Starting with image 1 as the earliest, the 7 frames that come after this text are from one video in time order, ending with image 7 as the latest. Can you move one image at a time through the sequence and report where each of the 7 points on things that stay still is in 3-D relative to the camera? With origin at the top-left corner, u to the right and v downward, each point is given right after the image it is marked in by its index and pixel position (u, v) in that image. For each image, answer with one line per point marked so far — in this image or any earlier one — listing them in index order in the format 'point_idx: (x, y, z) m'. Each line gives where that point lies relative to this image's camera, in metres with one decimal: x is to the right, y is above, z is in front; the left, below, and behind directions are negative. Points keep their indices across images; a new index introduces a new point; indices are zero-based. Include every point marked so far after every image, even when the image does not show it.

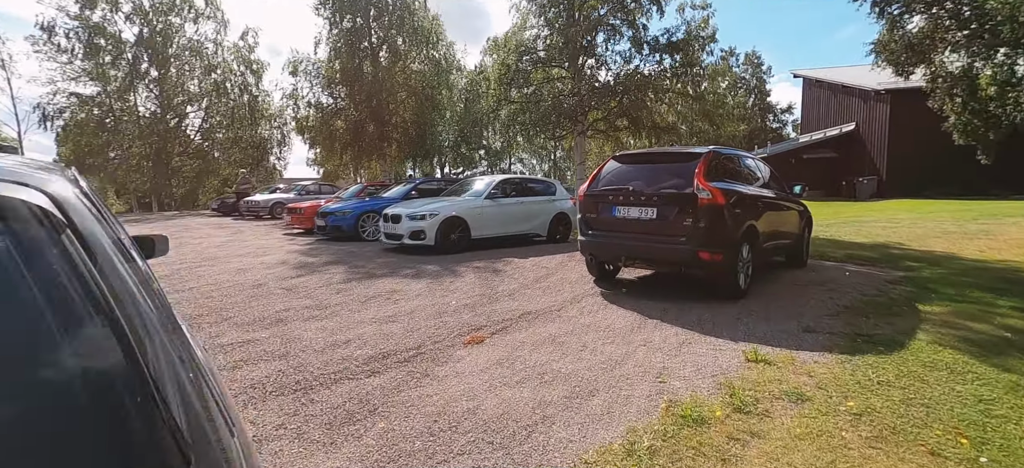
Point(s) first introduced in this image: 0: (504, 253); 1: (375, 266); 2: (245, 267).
0: (-0.2, -0.4, +9.0) m
1: (-2.3, -0.5, +7.6) m
2: (-4.2, -0.5, +7.2) m
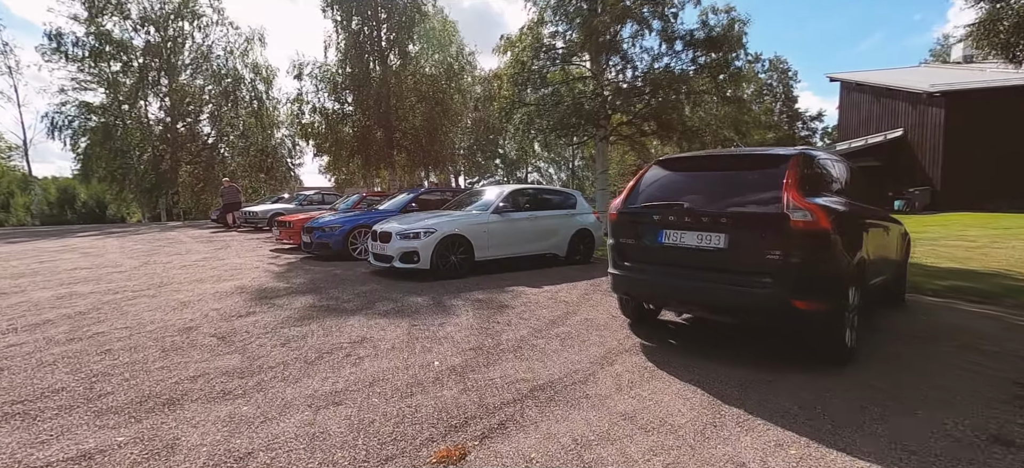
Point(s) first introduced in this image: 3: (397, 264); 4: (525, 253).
0: (0.0, -0.8, +7.5) m
1: (-2.1, -0.9, +6.1) m
2: (-4.1, -0.8, +5.8) m
3: (-1.8, -0.5, +7.3) m
4: (+0.2, -0.4, +8.3) m
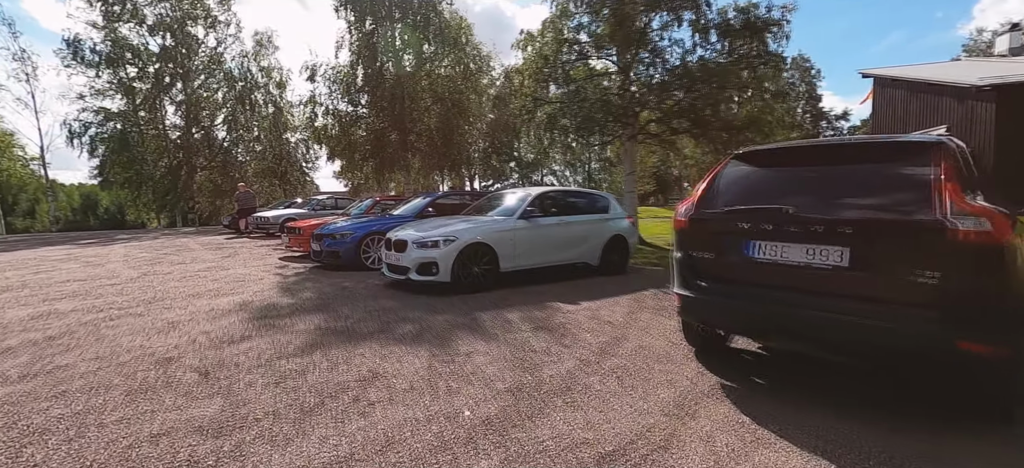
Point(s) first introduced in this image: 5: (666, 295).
0: (+0.5, -0.9, +6.7) m
1: (-1.7, -1.0, +5.4) m
2: (-3.7, -1.0, +5.1) m
3: (-1.4, -0.6, +6.5) m
4: (+0.7, -0.5, +7.4) m
5: (+2.1, -0.8, +6.1) m
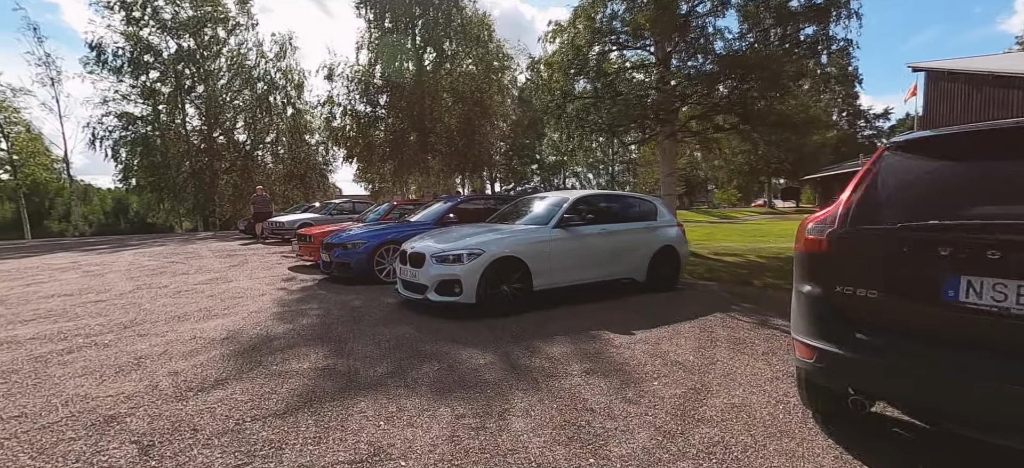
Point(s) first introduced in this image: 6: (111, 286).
0: (+0.9, -1.0, +5.6) m
1: (-1.3, -1.1, +4.4) m
2: (-3.3, -1.1, +4.2) m
3: (-1.0, -0.8, +5.5) m
4: (+1.2, -0.6, +6.4) m
5: (+2.5, -1.0, +5.0) m
6: (-7.1, -0.9, +8.1) m
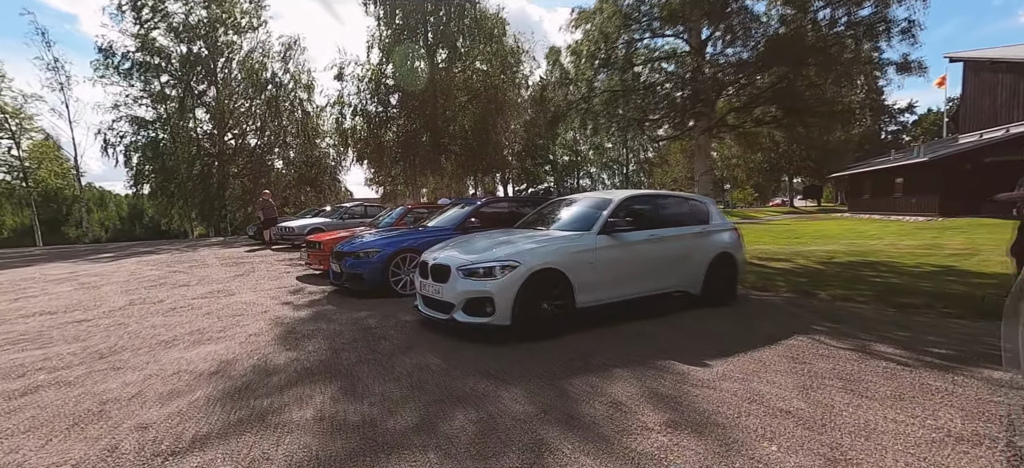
0: (+1.3, -1.1, +4.7) m
1: (-0.9, -1.2, +3.5) m
2: (-2.9, -1.2, +3.5) m
3: (-0.5, -0.9, +4.7) m
4: (+1.6, -0.7, +5.5) m
5: (+2.9, -1.0, +4.1) m
6: (-6.6, -1.1, +7.4) m
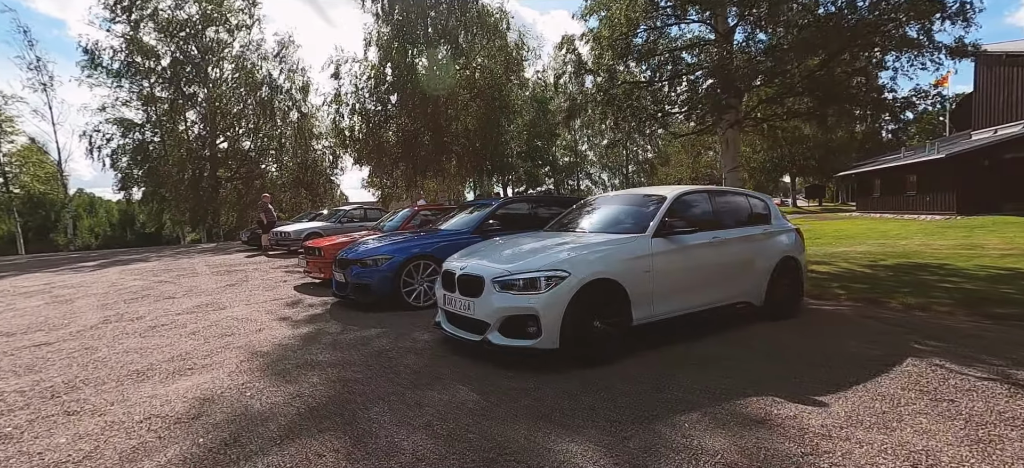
0: (+1.7, -1.1, +3.9) m
1: (-0.5, -1.2, +2.7) m
2: (-2.5, -1.3, +2.6) m
3: (-0.1, -0.9, +3.8) m
4: (+2.0, -0.7, +4.7) m
5: (+3.3, -1.0, +3.3) m
6: (-6.2, -1.2, +6.5) m
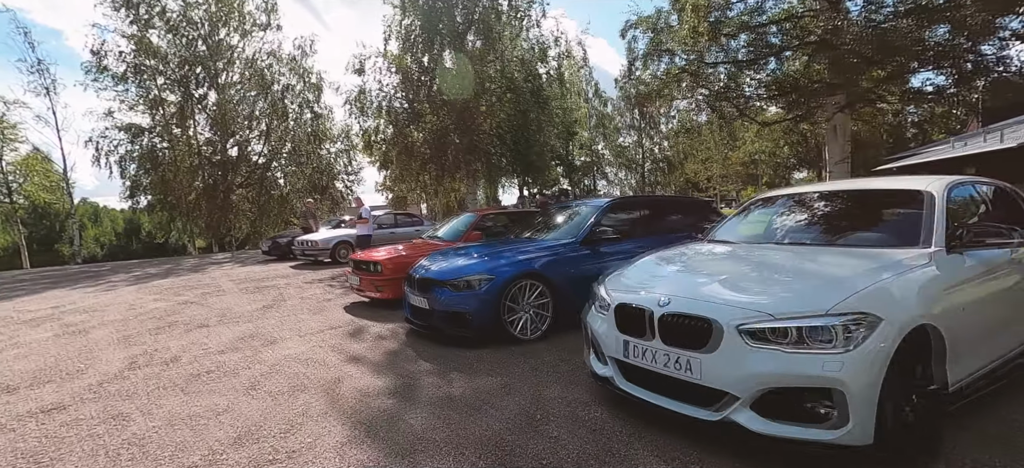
0: (+3.2, -1.2, +2.6) m
1: (+0.9, -1.4, +1.4) m
2: (-1.0, -1.4, +1.2) m
3: (+1.3, -1.0, +2.5) m
4: (+3.5, -0.8, +3.3) m
5: (+4.8, -1.1, +1.9) m
6: (-4.7, -1.4, +5.1) m
